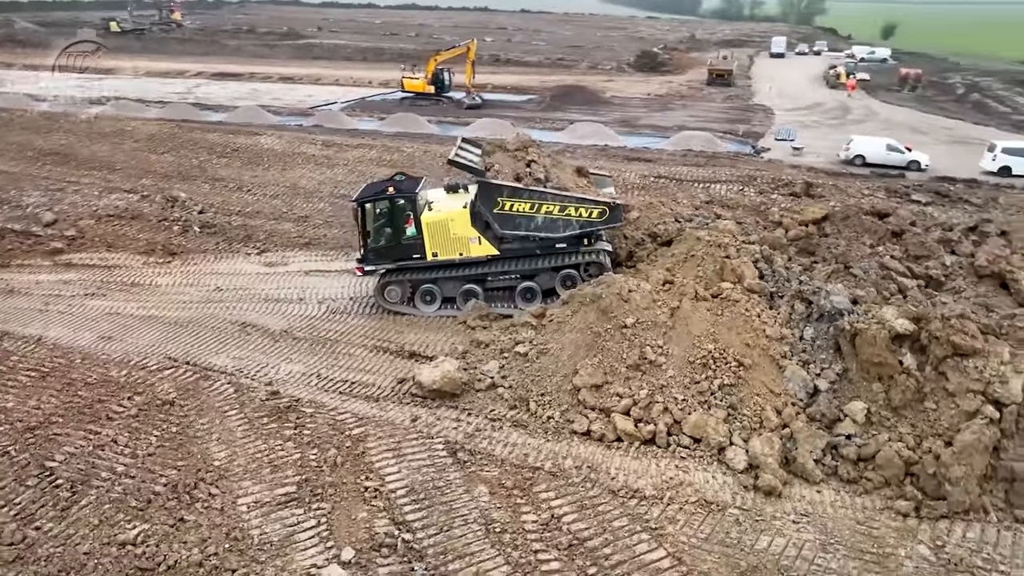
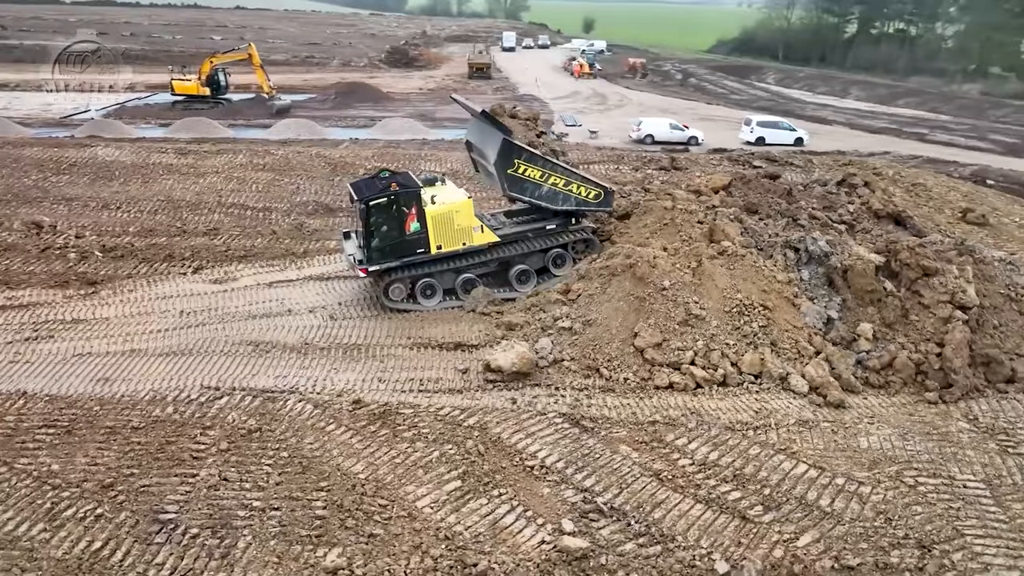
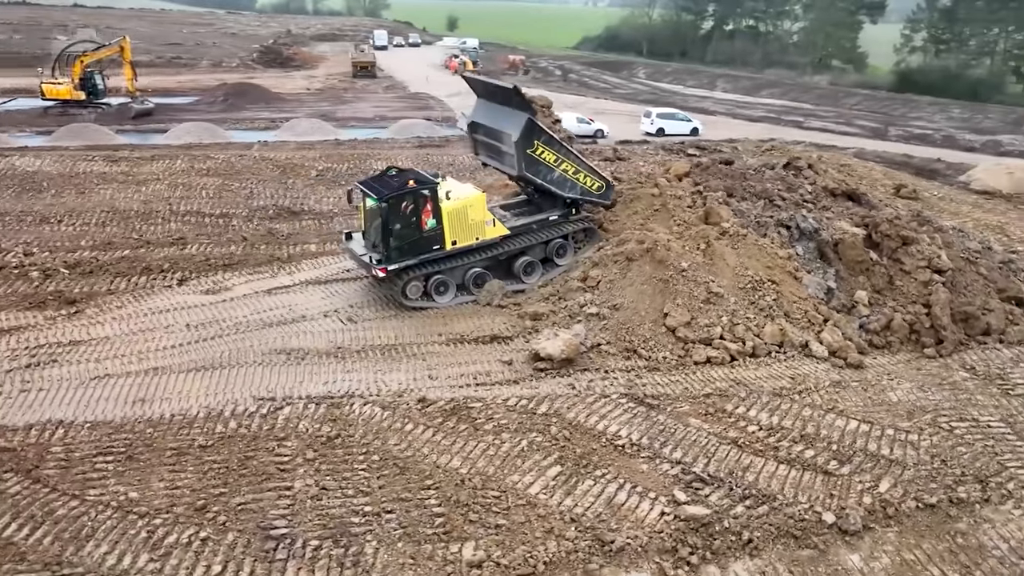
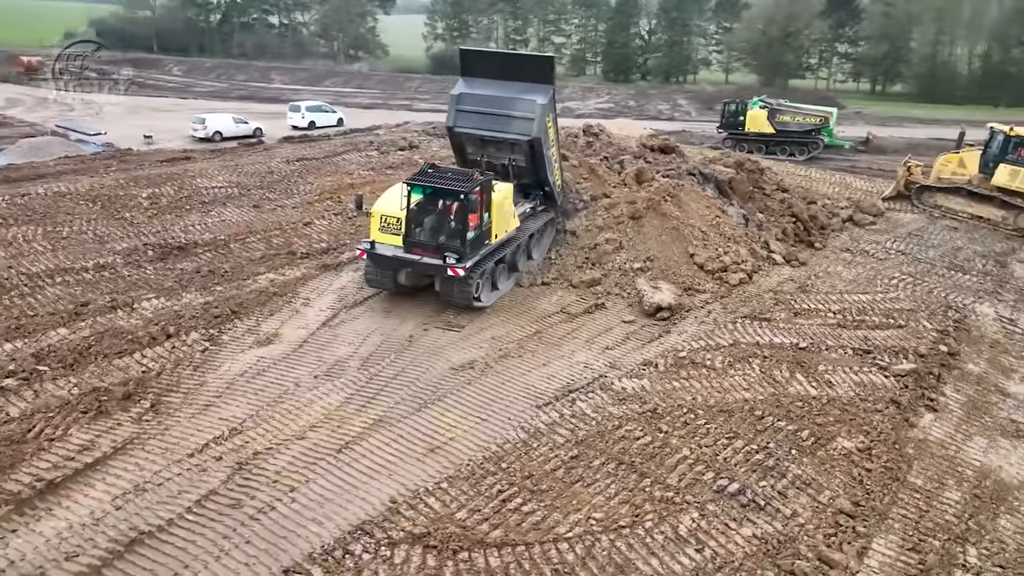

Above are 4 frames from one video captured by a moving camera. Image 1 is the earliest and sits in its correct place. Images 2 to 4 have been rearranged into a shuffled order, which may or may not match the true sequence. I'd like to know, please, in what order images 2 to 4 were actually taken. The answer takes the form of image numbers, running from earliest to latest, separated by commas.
2, 3, 4
